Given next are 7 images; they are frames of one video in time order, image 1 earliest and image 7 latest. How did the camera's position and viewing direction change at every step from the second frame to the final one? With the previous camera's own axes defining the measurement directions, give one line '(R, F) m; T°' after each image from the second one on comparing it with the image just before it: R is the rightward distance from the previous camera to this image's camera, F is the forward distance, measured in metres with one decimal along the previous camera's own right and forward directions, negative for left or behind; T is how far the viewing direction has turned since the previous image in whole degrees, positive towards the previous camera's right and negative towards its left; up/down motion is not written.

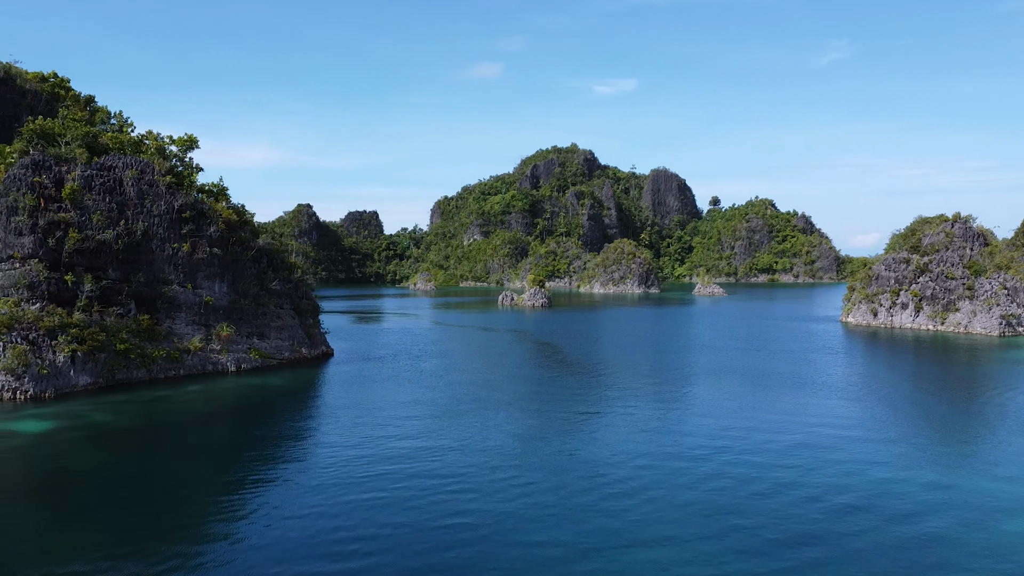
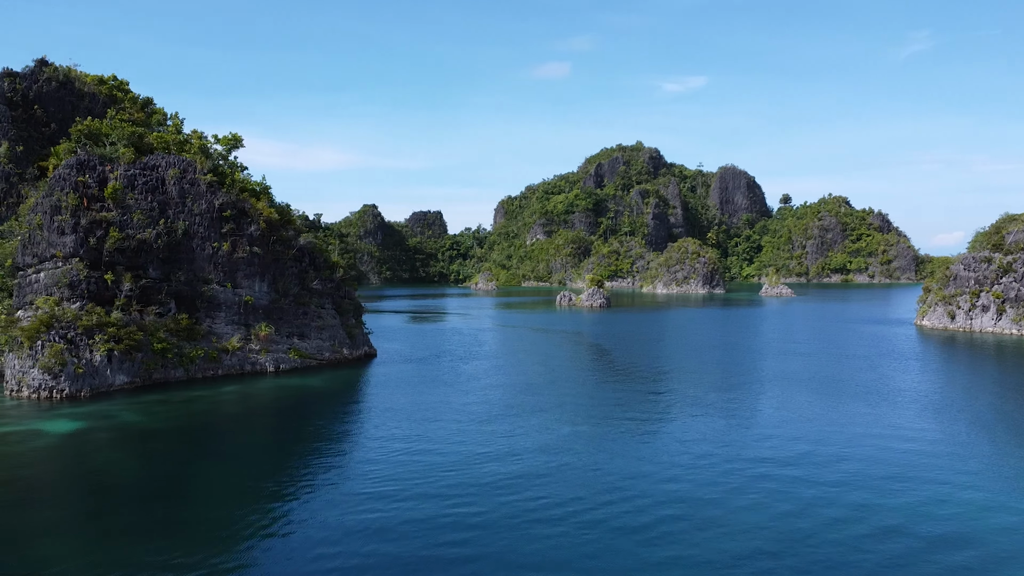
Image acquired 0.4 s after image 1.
(+1.0, +1.5) m; -5°
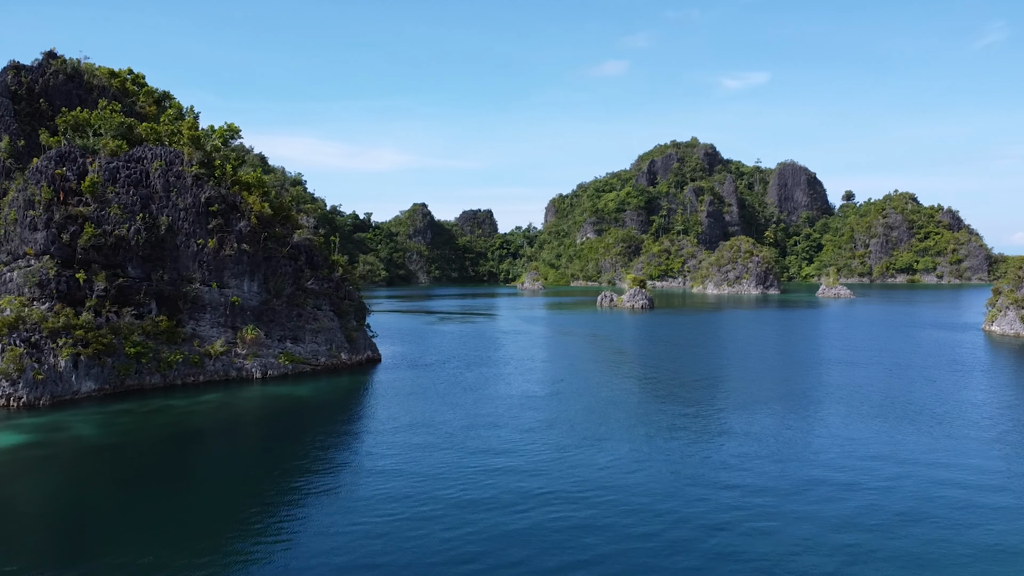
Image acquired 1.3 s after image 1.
(+2.1, +3.5) m; -4°
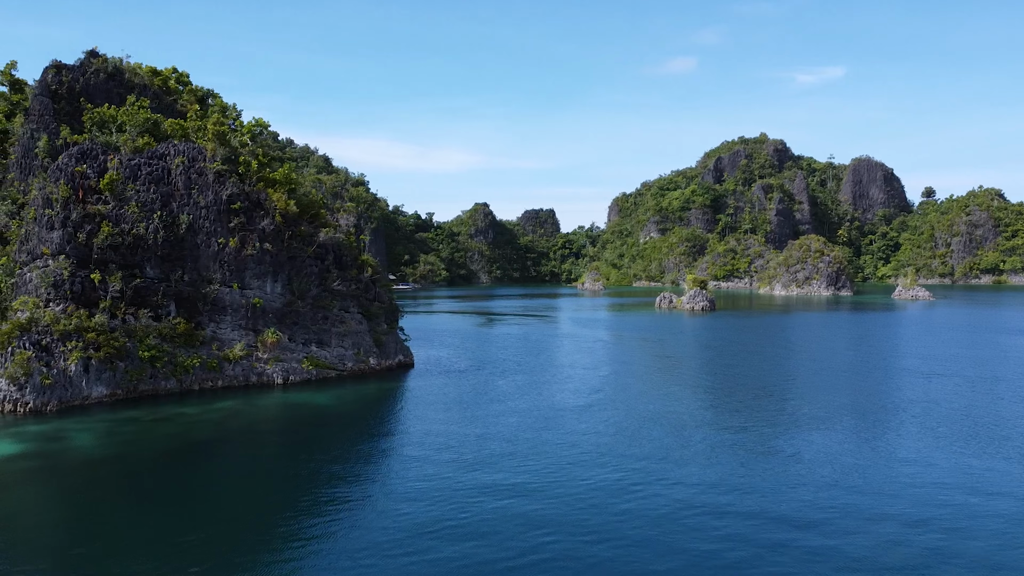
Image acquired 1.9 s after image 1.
(+1.3, +2.5) m; -5°
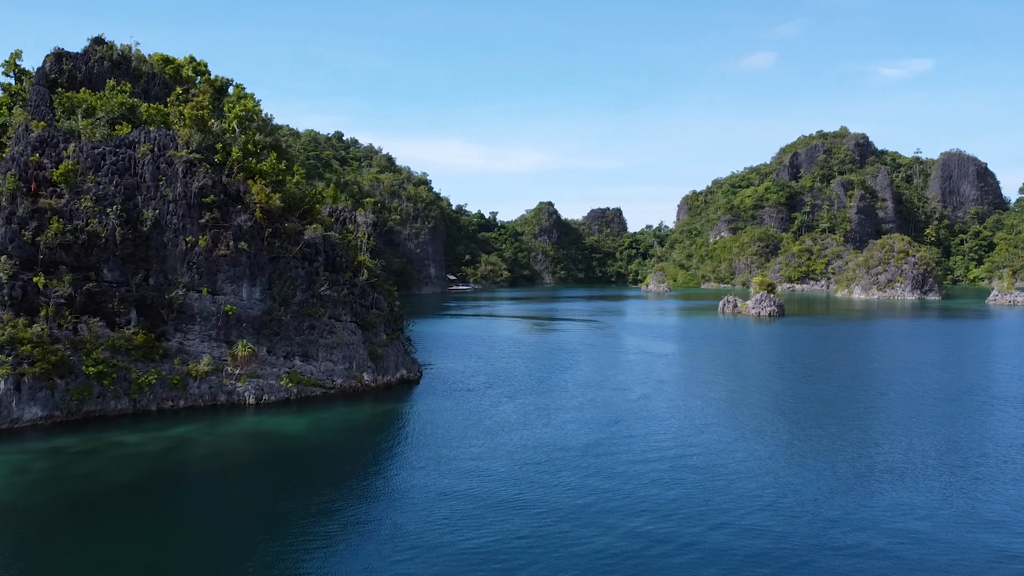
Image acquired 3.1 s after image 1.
(+2.2, +5.2) m; -5°
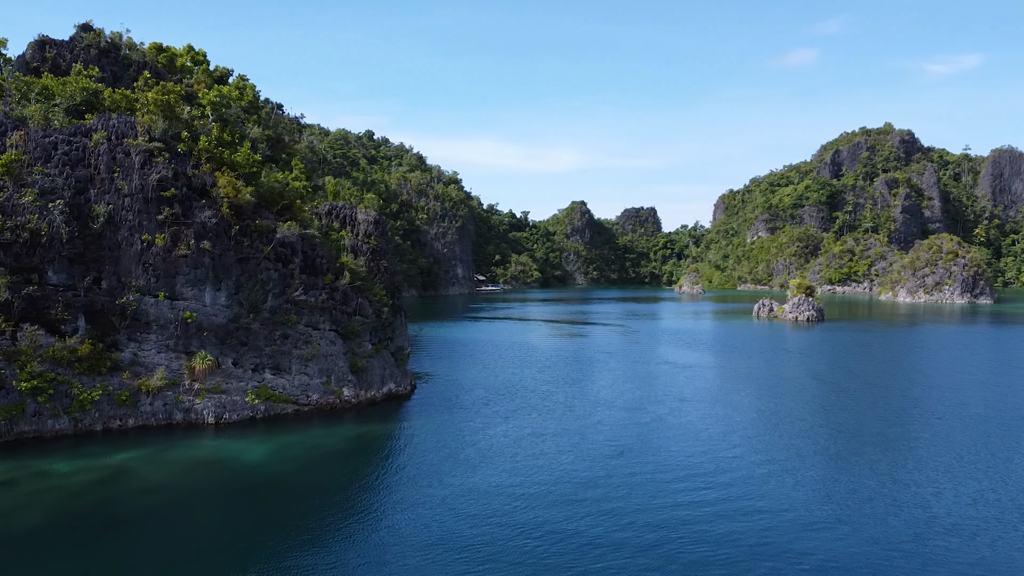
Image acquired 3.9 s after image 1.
(+1.3, +3.6) m; -3°
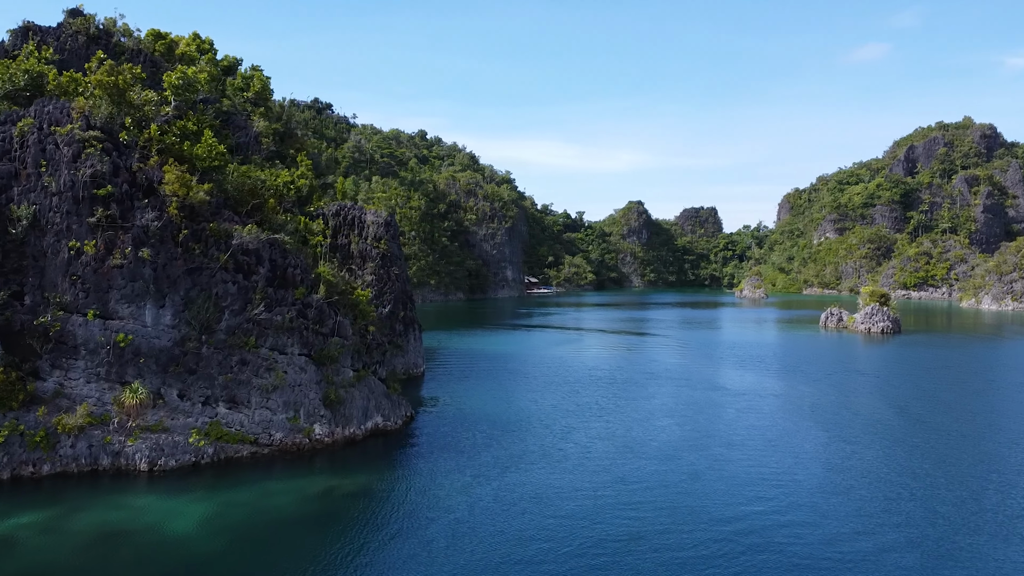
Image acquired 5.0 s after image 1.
(+1.5, +5.2) m; -4°
